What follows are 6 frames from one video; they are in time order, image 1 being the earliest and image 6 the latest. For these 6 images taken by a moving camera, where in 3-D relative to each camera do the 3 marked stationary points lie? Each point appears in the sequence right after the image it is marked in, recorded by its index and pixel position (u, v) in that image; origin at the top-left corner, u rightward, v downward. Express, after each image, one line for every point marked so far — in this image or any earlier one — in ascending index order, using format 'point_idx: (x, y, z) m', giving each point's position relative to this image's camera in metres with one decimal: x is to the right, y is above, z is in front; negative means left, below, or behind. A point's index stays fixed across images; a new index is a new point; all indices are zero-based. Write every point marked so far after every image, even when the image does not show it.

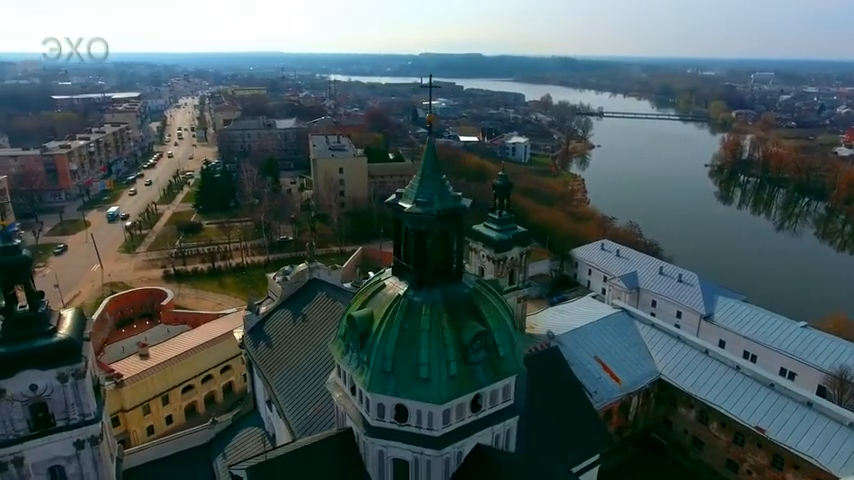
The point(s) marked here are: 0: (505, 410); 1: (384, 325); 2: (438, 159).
0: (+2.0, -4.4, +13.9) m
1: (-1.1, -2.1, +13.0) m
2: (+0.3, +2.0, +13.2) m
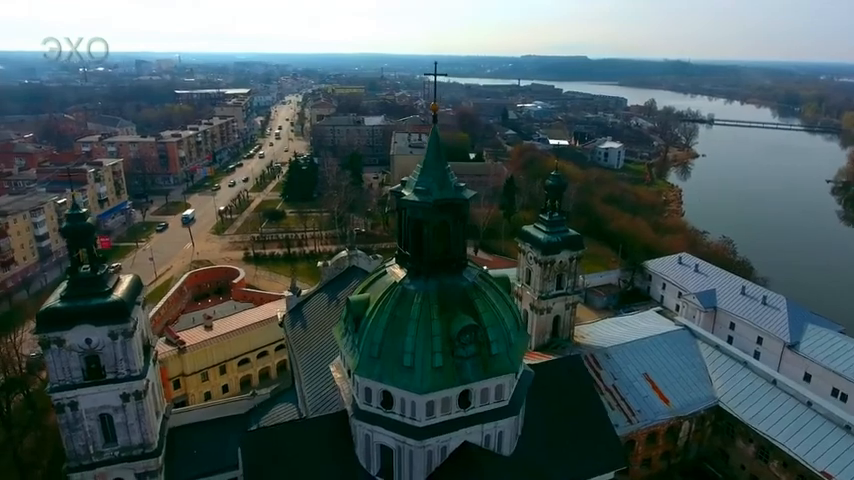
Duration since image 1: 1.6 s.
0: (+1.8, -4.3, +13.5) m
1: (-1.3, -1.7, +13.1) m
2: (+0.4, +2.2, +13.1) m
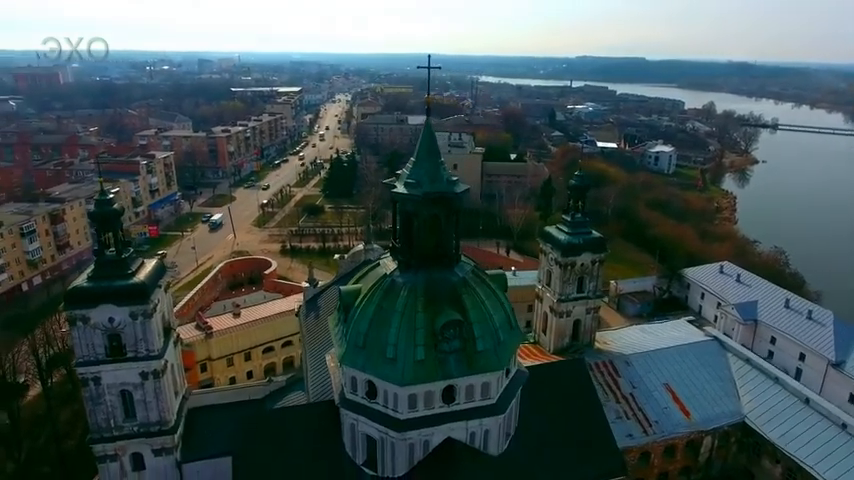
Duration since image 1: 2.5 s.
0: (+1.4, -4.2, +13.3) m
1: (-1.6, -1.5, +13.2) m
2: (+0.2, +2.4, +13.1) m
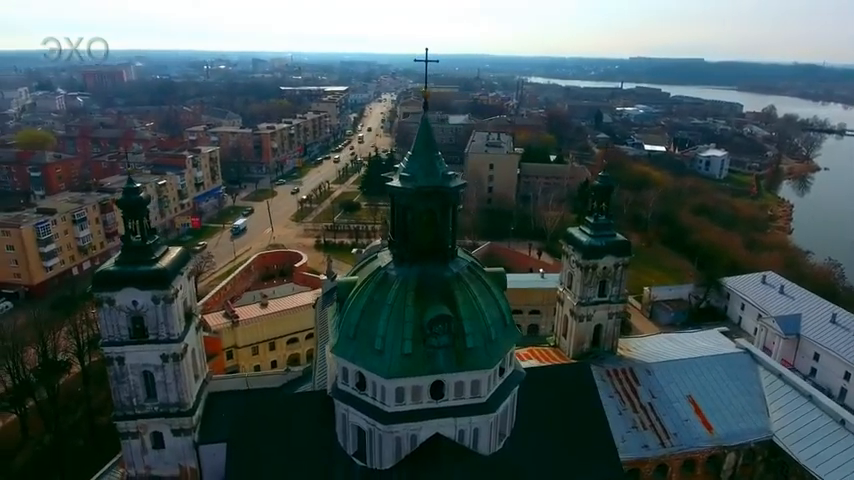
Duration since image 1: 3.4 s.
0: (+1.1, -4.1, +13.2) m
1: (-1.7, -1.3, +13.3) m
2: (+0.1, +2.5, +13.0) m
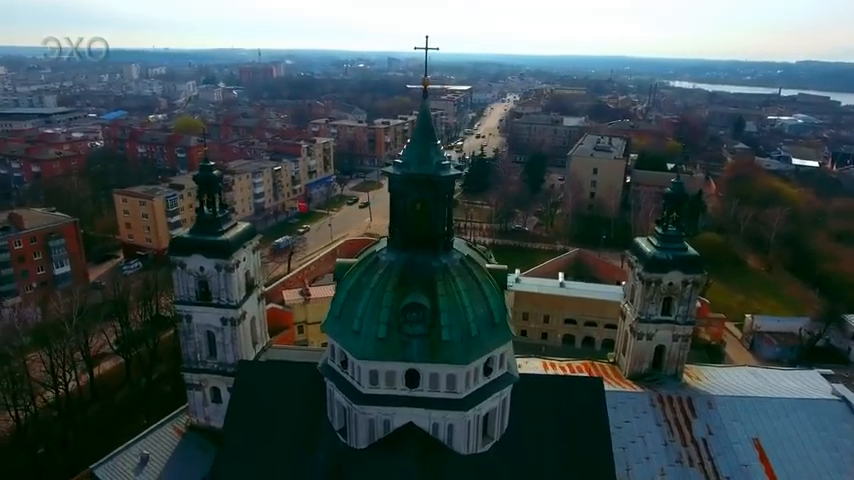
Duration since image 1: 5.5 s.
0: (+0.5, -3.9, +12.9) m
1: (-2.0, -0.9, +13.7) m
2: (+0.1, +2.8, +12.9) m
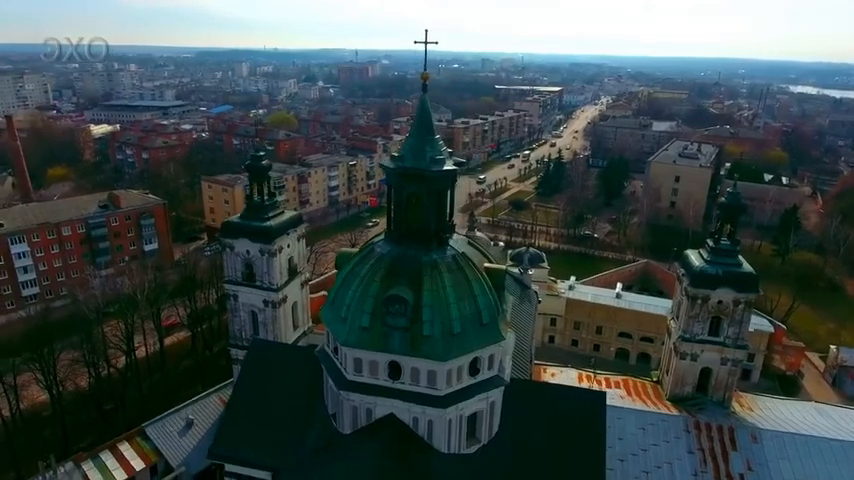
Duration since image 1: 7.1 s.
0: (+0.1, -3.7, +12.8) m
1: (-2.1, -0.6, +14.0) m
2: (0.0, +2.9, +12.9) m
